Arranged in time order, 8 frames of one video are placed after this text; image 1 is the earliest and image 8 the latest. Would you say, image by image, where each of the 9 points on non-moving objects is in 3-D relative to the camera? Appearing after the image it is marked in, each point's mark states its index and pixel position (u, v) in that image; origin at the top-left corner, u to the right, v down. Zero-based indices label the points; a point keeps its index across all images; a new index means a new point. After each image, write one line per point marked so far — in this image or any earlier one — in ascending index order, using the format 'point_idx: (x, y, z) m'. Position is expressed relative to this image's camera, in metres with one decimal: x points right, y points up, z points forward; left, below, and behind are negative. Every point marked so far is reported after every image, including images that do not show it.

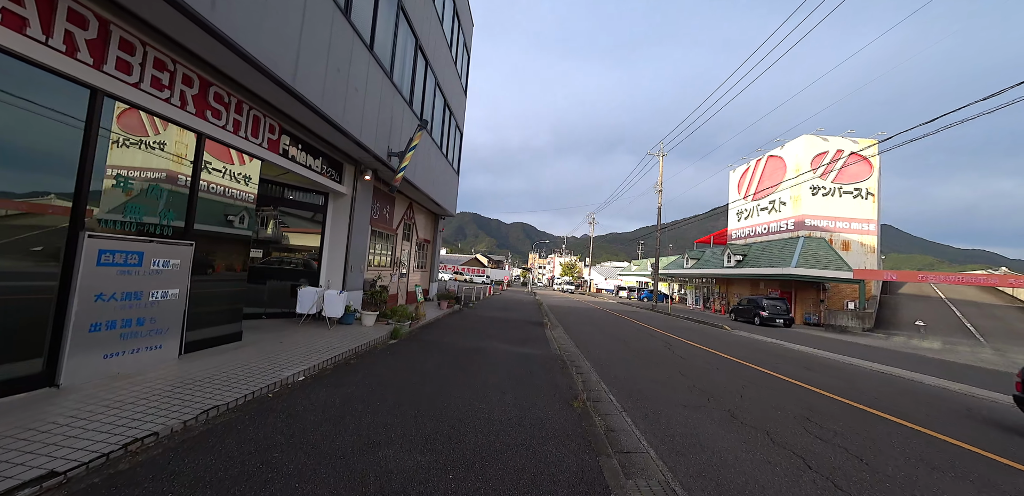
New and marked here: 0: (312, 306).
0: (-4.0, -1.2, +7.0) m
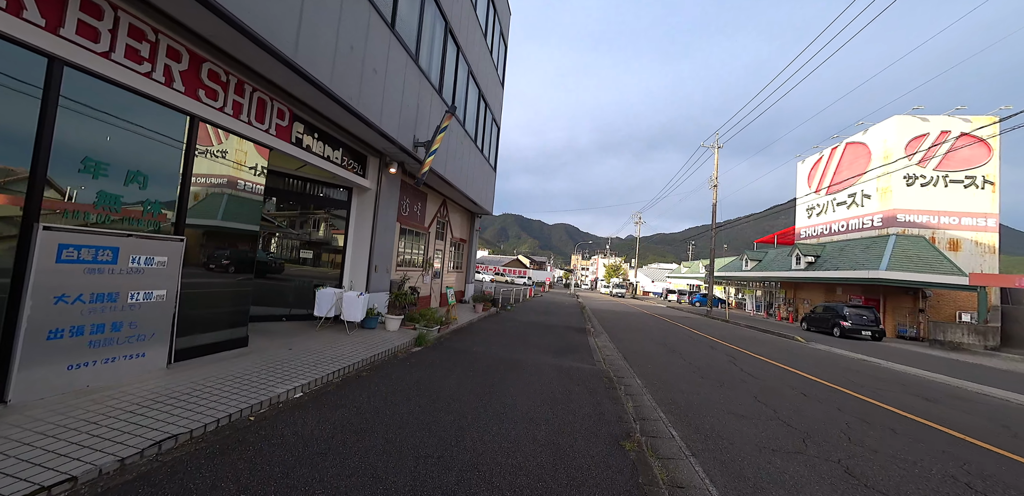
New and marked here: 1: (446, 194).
0: (-3.4, -1.1, +6.5) m
1: (-2.3, +1.9, +12.1) m
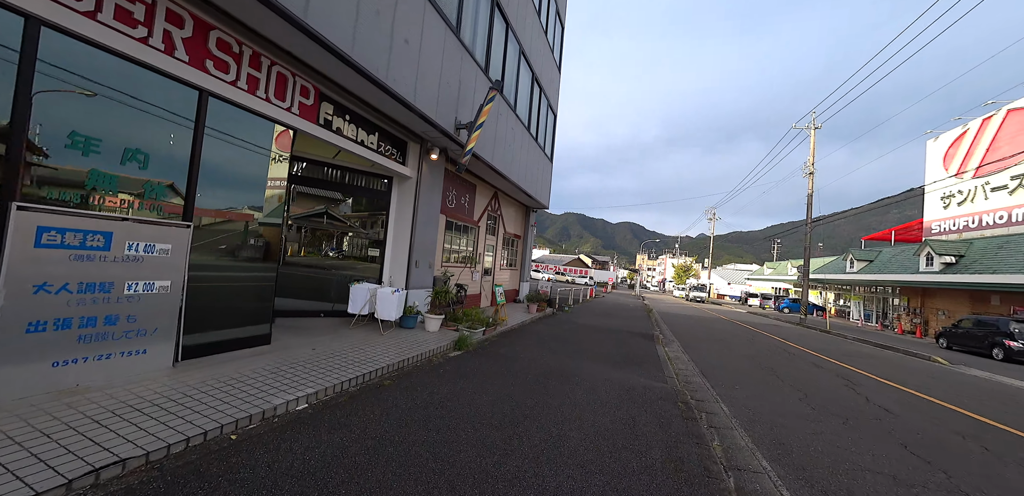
0: (-2.5, -1.0, +6.0) m
1: (-0.5, +2.0, +11.4) m
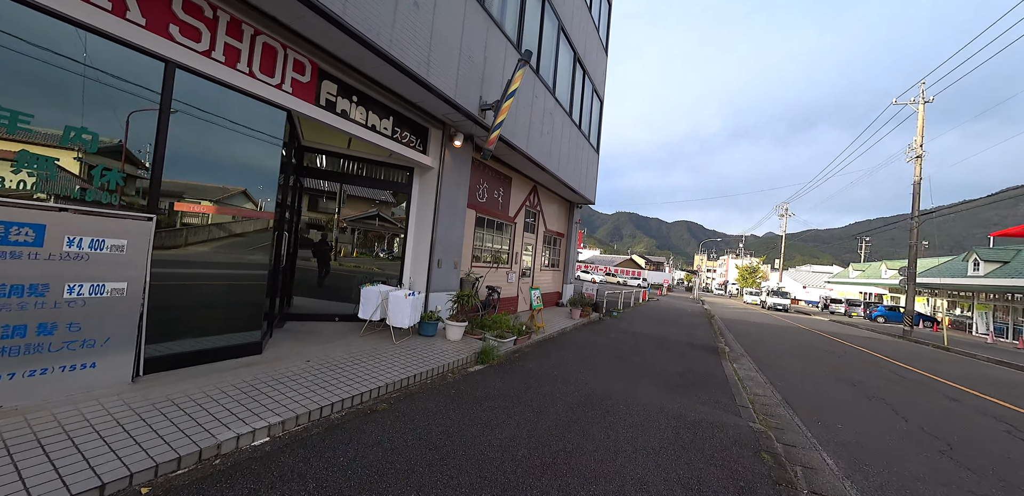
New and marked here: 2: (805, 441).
0: (-2.1, -1.0, +5.4) m
1: (+0.7, +2.1, +10.4) m
2: (+3.7, -2.4, +4.4) m
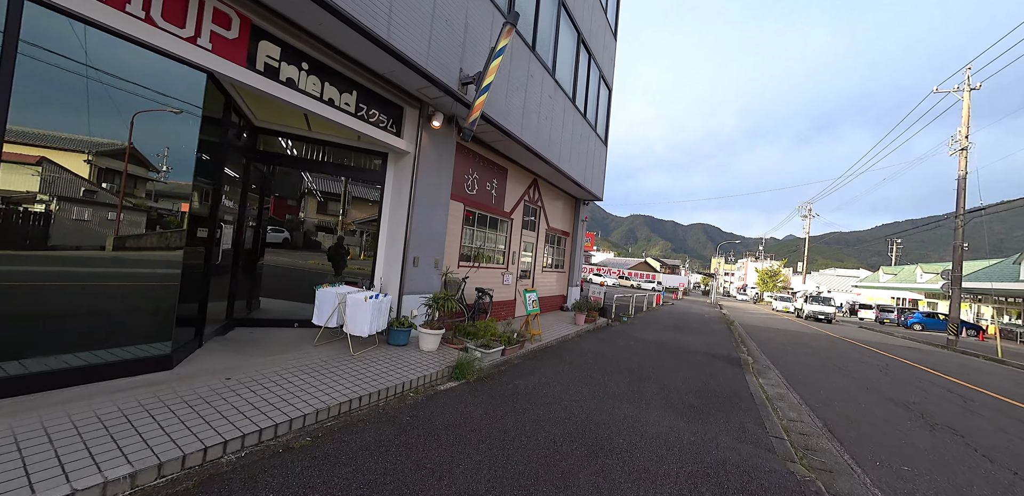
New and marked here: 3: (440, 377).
0: (-2.3, -0.9, +4.6) m
1: (+0.6, +2.1, +9.5) m
2: (+3.4, -2.3, +3.4) m
3: (-0.9, -1.7, +4.6) m
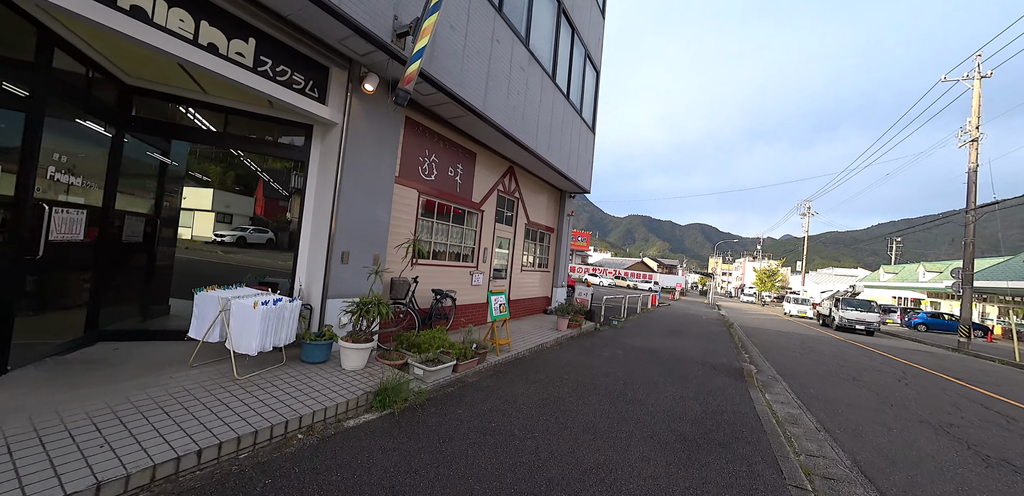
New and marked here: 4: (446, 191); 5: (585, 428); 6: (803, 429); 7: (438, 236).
0: (-3.0, -0.8, +3.5) m
1: (0.0, +2.2, +8.4) m
2: (+2.8, -2.2, +2.3) m
3: (-1.5, -1.6, +3.5) m
4: (-1.3, +1.1, +6.9) m
5: (+0.9, -2.0, +4.0) m
6: (+4.0, -2.5, +4.8) m
7: (-1.4, +0.2, +6.9) m
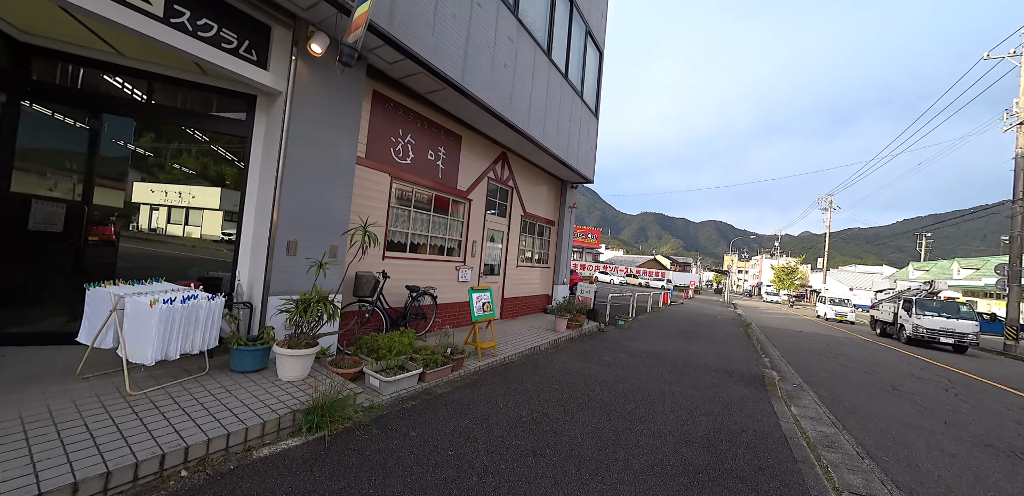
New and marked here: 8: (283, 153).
0: (-3.3, -0.7, +2.9) m
1: (-0.2, +2.3, +7.7) m
2: (+2.4, -2.1, +1.5) m
3: (-1.9, -1.5, +2.9) m
4: (-1.5, +1.3, +6.2) m
5: (+0.6, -1.9, +3.2) m
6: (+3.7, -2.3, +3.9) m
7: (-1.6, +0.4, +6.2) m
8: (-2.6, +1.1, +3.9) m
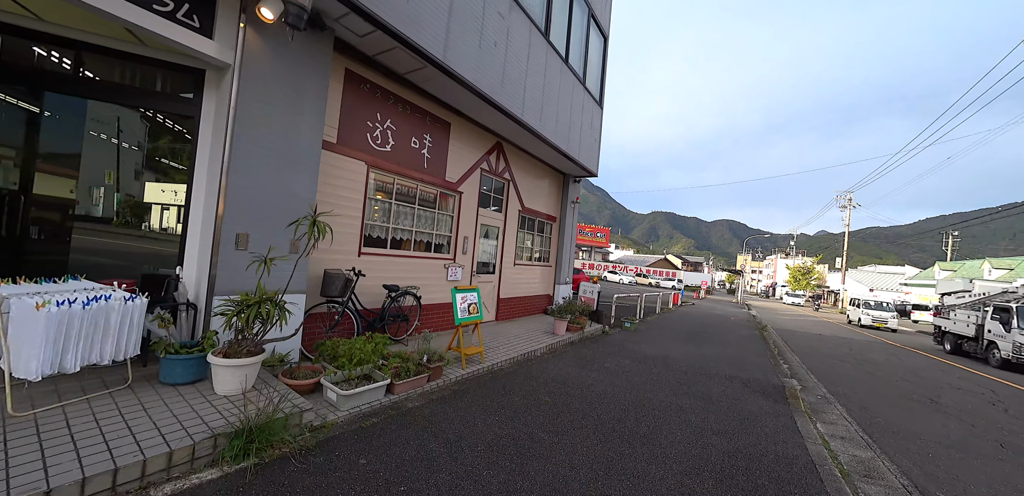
0: (-3.5, -0.6, +2.4) m
1: (-0.3, +2.4, +7.1) m
2: (+2.1, -2.0, +0.8) m
3: (-2.1, -1.4, +2.4) m
4: (-1.7, +1.3, +5.7) m
5: (+0.3, -1.8, +2.7) m
6: (+3.5, -2.3, +3.3) m
7: (-1.8, +0.4, +5.7) m
8: (-2.8, +1.1, +3.5) m
